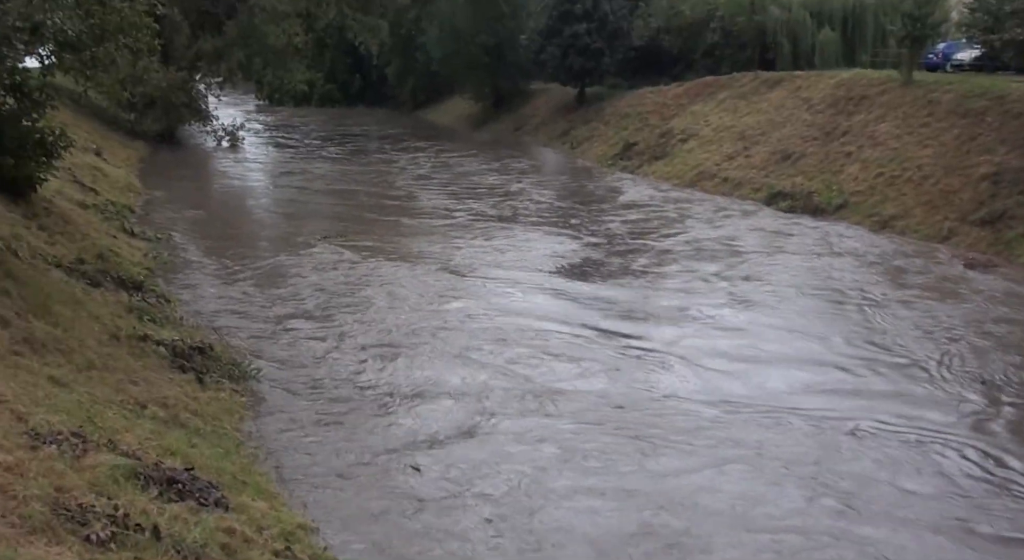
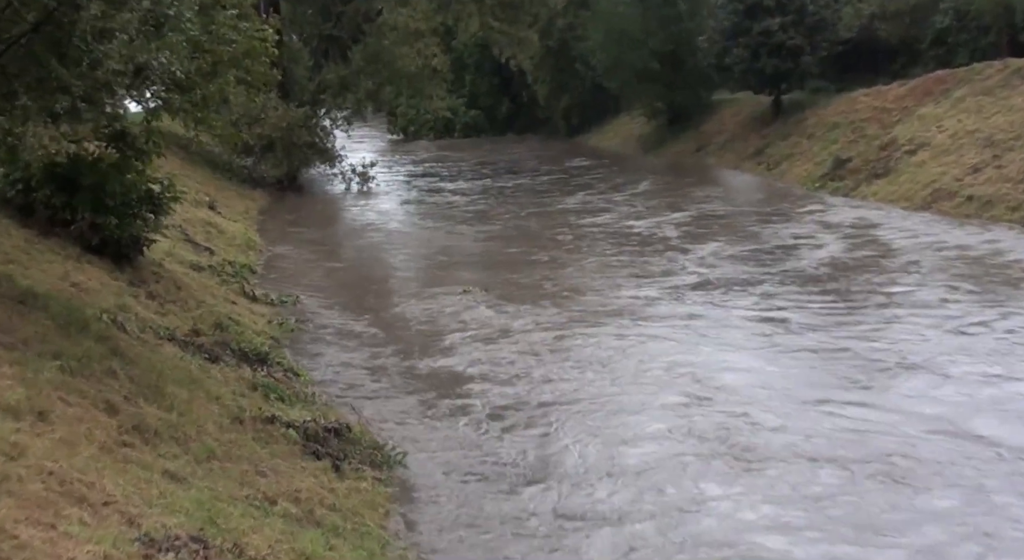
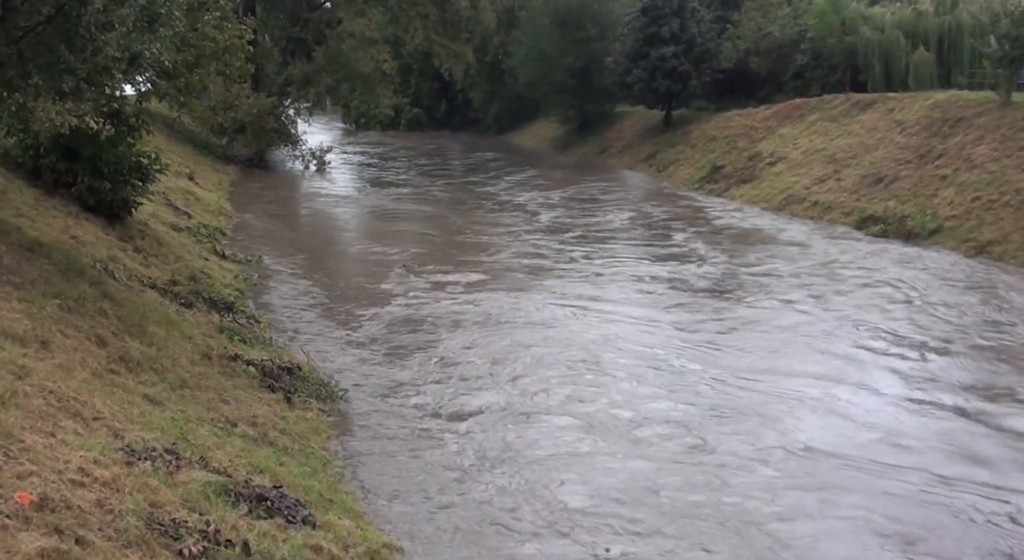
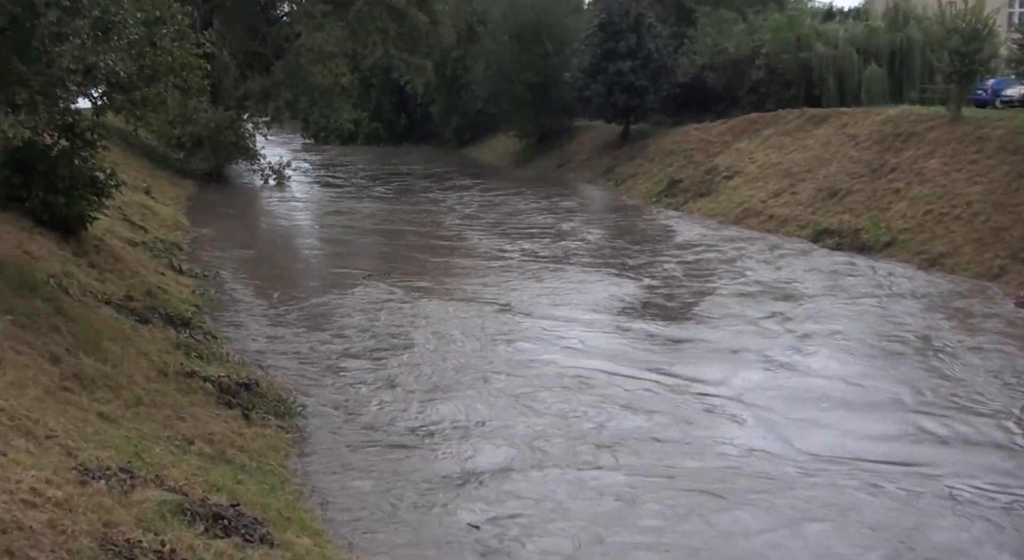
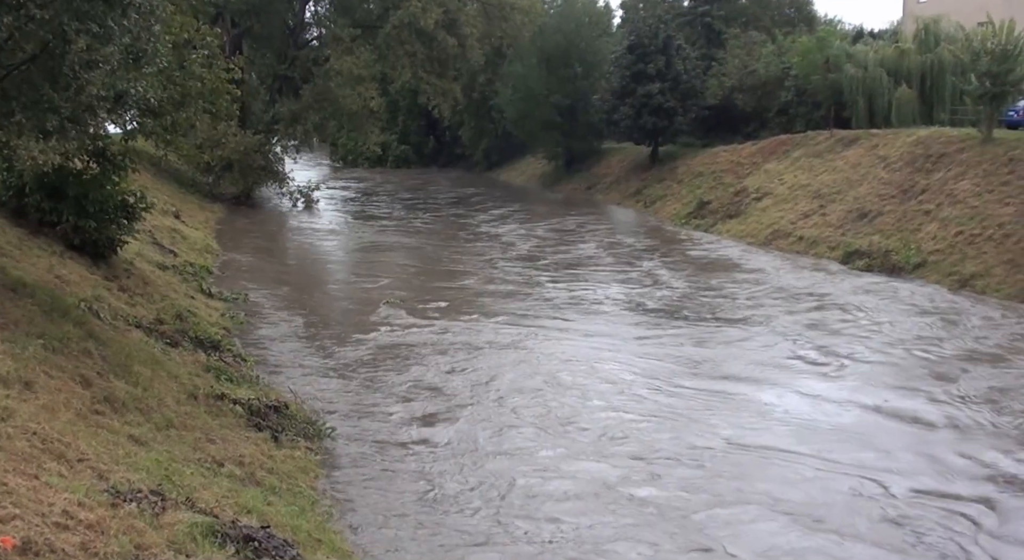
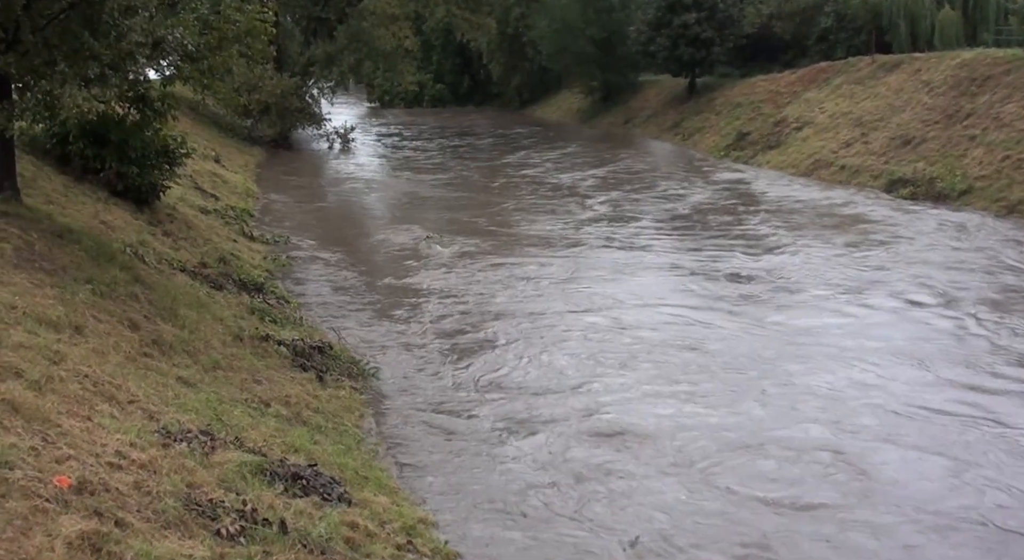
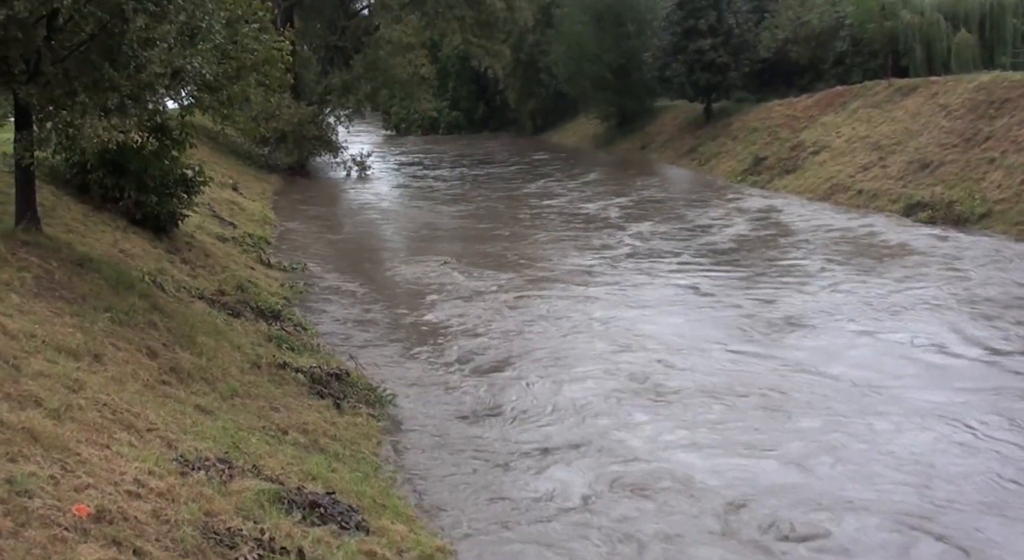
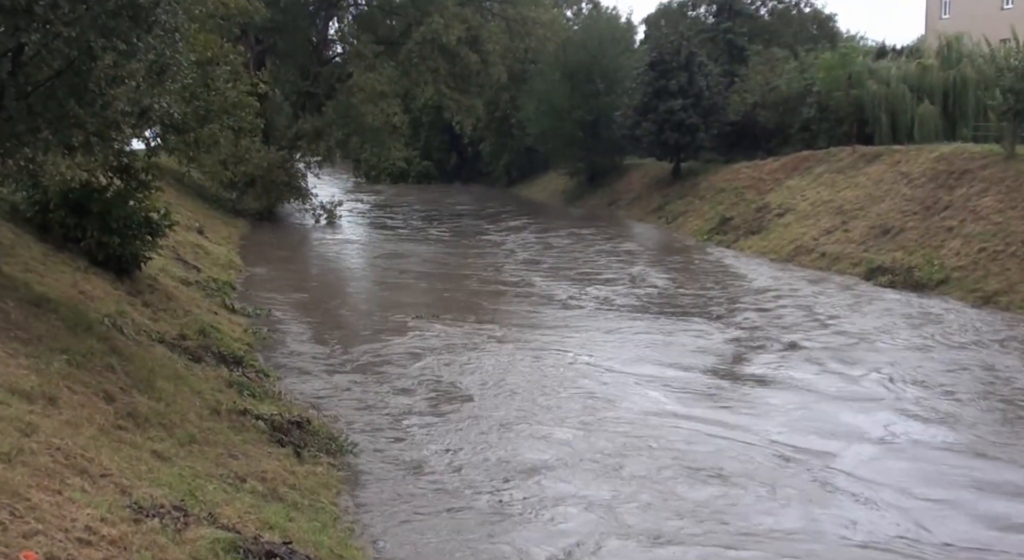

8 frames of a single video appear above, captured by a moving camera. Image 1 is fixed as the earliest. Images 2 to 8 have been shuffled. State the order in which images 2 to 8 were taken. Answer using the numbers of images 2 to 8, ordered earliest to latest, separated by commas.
4, 8, 5, 3, 6, 7, 2
